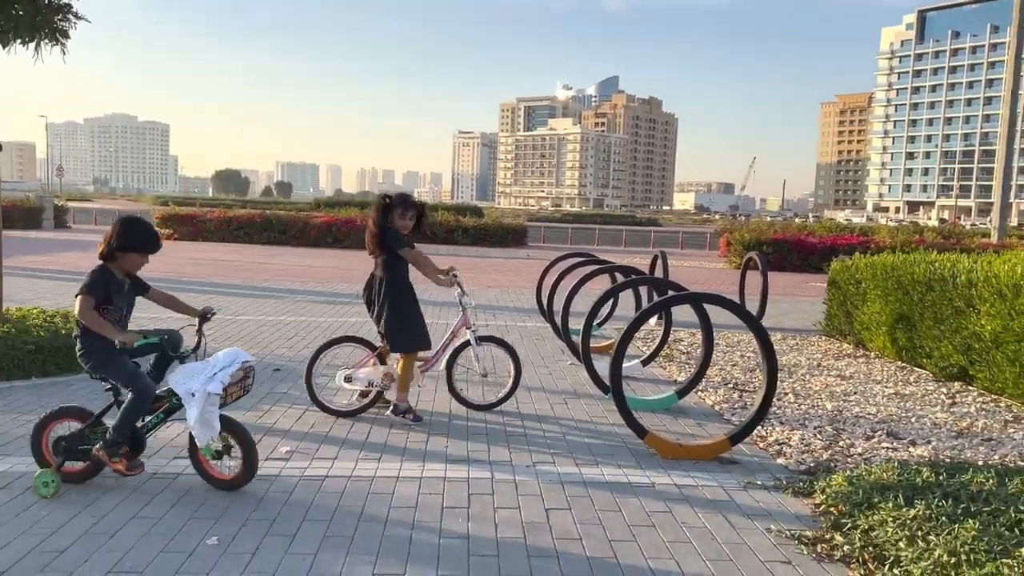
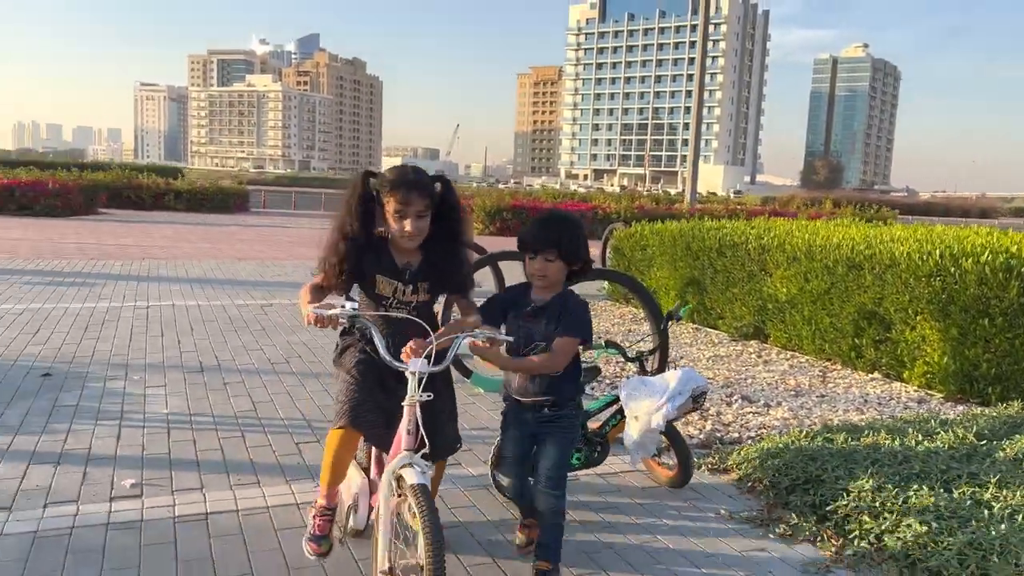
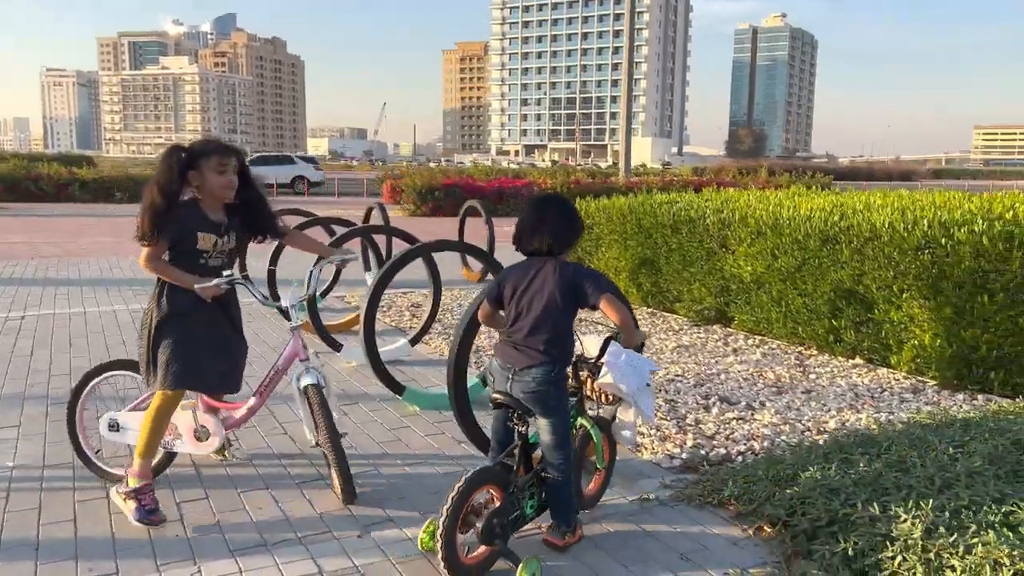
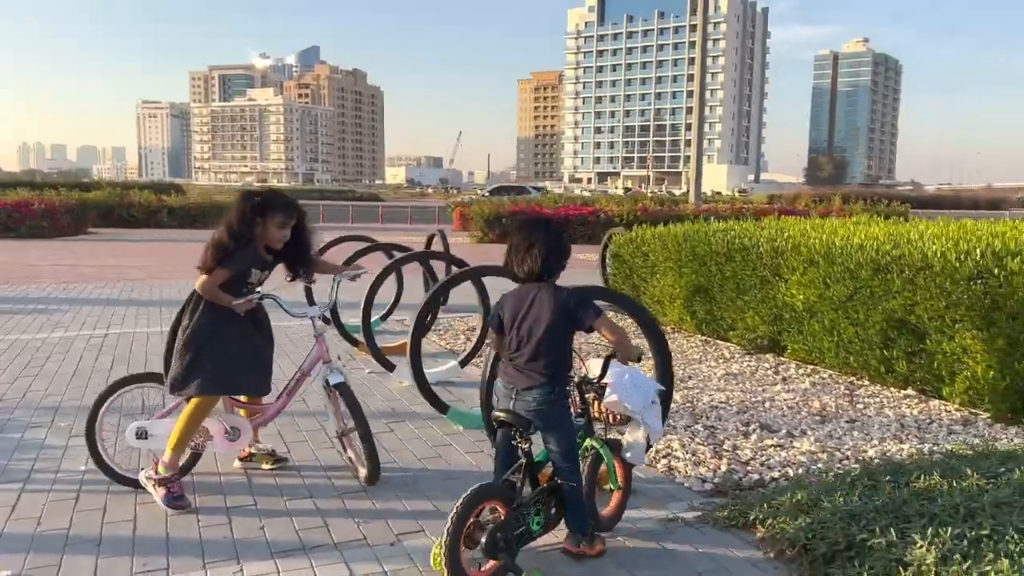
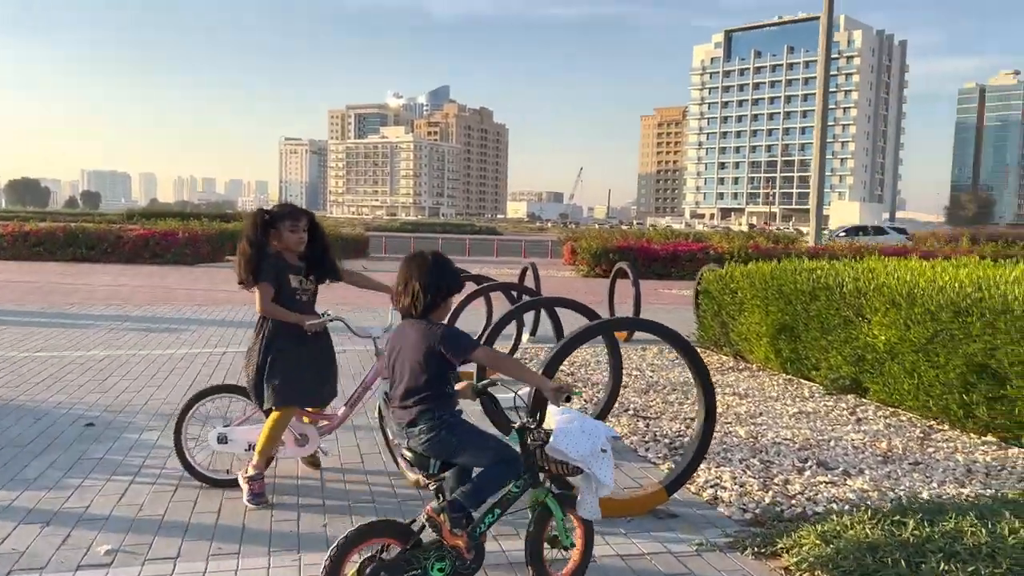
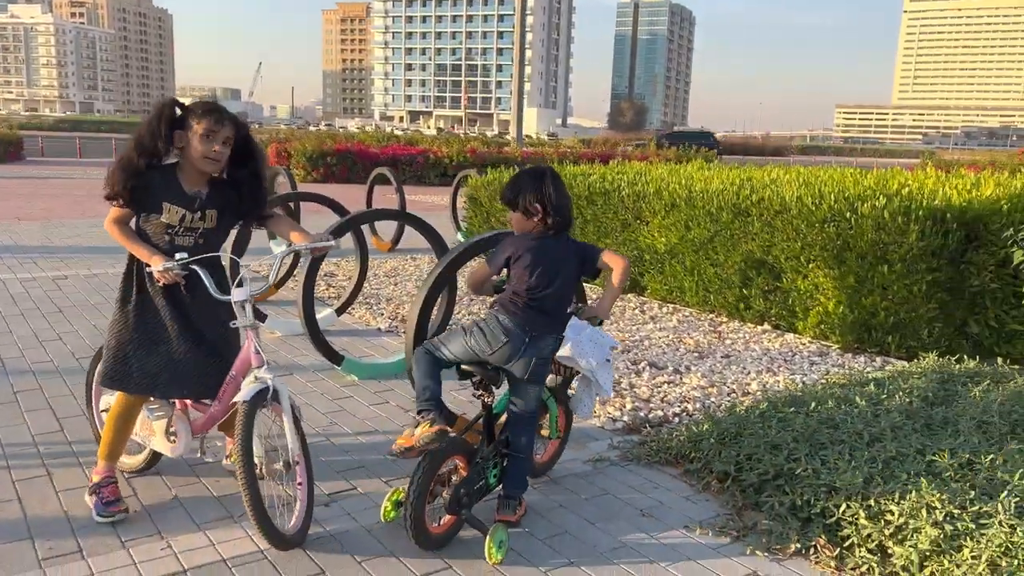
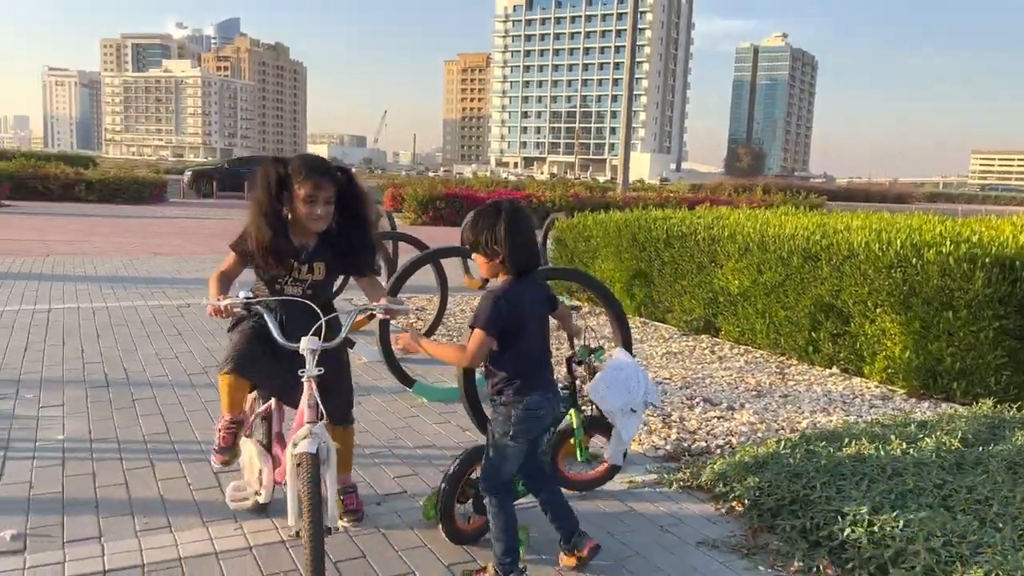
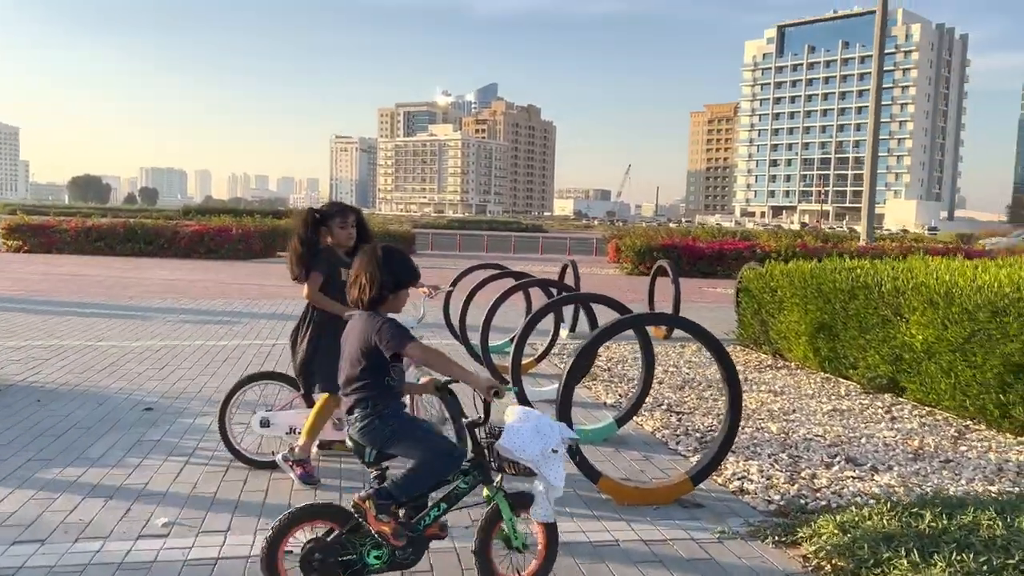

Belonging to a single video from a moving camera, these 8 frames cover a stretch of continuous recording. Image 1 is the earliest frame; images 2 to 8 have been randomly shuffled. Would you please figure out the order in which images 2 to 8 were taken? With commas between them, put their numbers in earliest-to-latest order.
8, 5, 4, 3, 6, 7, 2
